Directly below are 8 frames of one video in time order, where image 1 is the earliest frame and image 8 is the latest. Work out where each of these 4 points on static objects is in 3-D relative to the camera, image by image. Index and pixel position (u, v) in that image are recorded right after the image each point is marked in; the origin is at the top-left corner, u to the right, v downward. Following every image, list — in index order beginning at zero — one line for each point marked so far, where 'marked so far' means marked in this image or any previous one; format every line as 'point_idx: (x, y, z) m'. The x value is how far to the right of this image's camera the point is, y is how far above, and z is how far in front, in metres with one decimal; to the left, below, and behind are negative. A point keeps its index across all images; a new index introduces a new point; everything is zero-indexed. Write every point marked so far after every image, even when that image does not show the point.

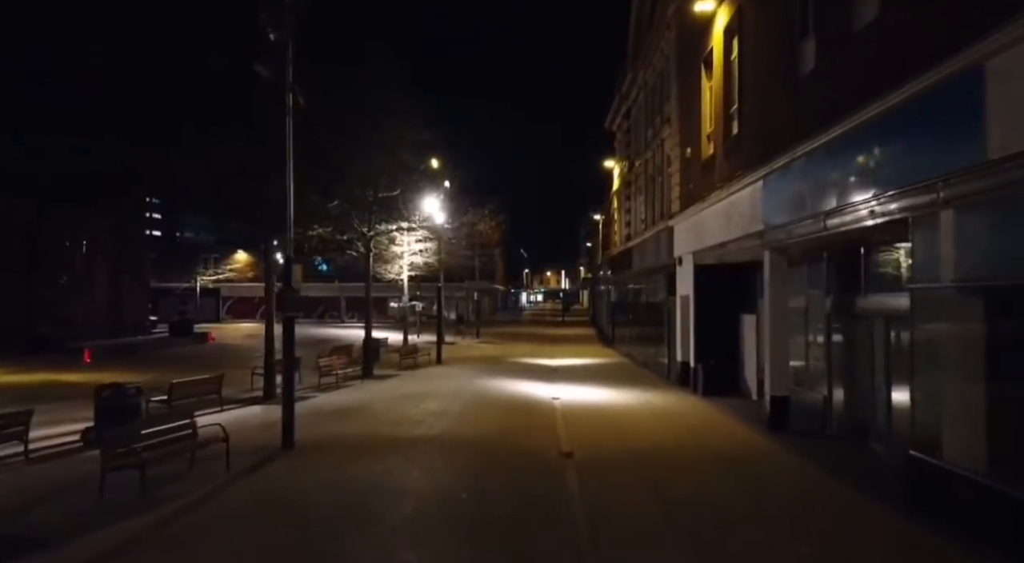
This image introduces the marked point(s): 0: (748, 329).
0: (+6.4, -1.3, +17.0) m
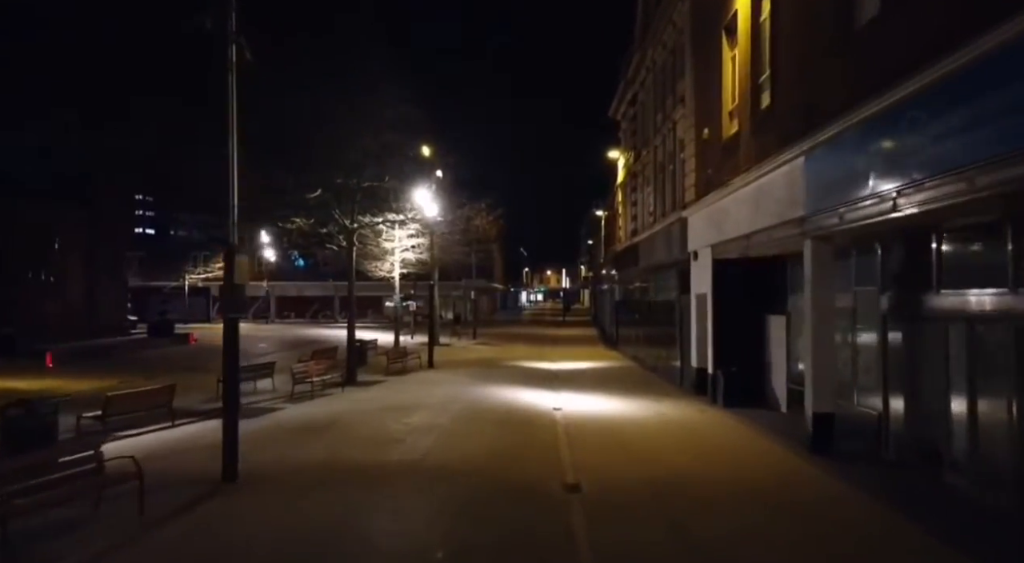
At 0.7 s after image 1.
0: (+6.3, -1.2, +15.0) m
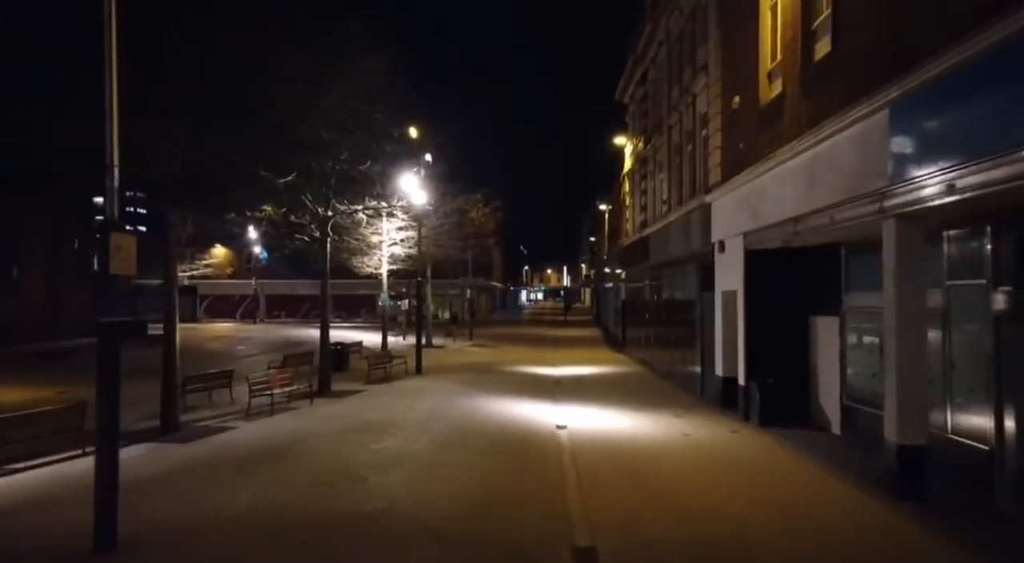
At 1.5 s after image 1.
0: (+6.2, -1.1, +12.4) m
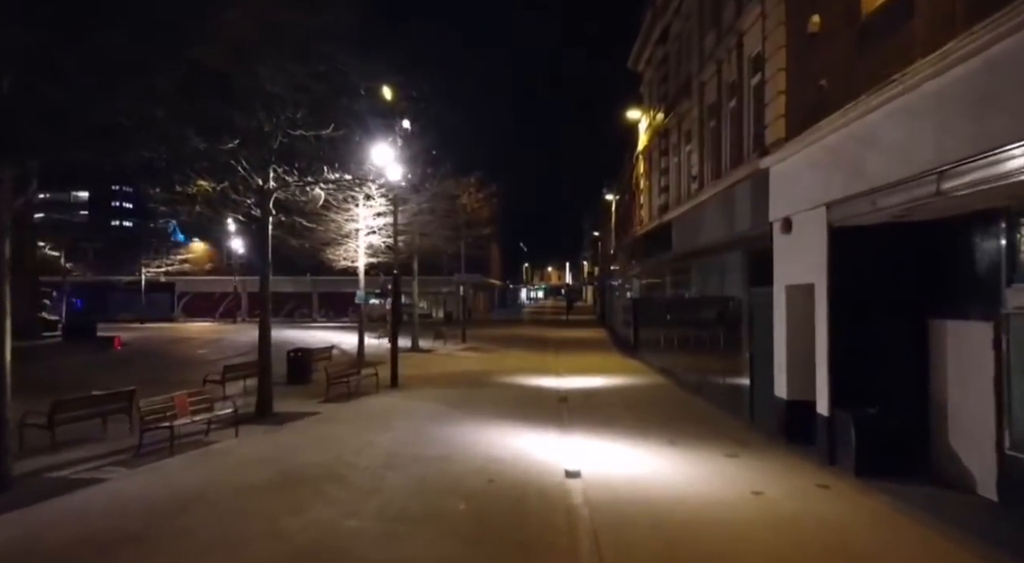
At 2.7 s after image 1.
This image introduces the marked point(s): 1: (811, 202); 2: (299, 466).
0: (+6.1, -0.9, +8.4) m
1: (+5.0, +1.4, +10.6) m
2: (-3.4, -2.9, +10.0) m
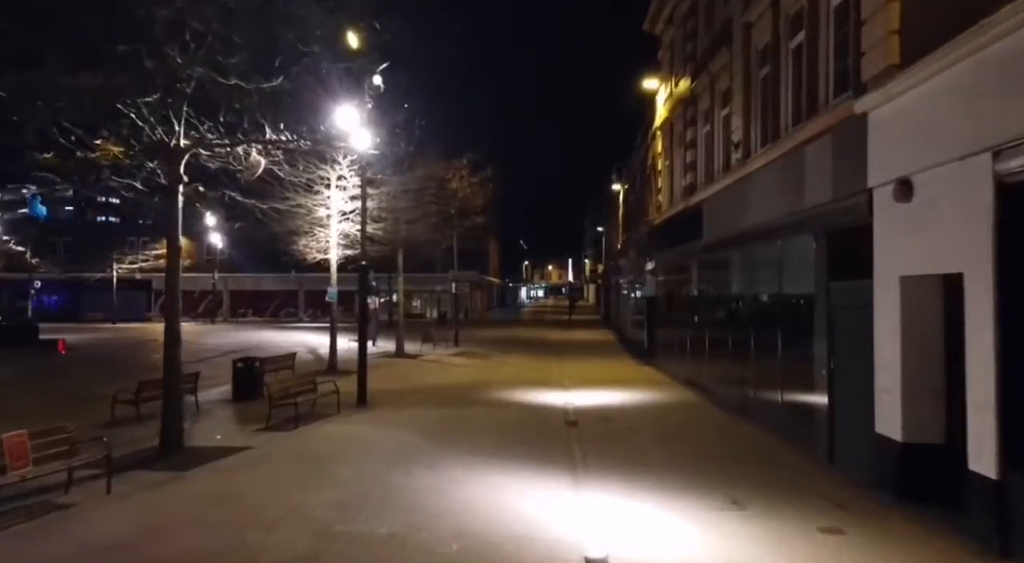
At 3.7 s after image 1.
0: (+6.0, -0.8, +4.8) m
1: (+4.9, +1.5, +7.0) m
2: (-3.4, -2.7, +6.3) m
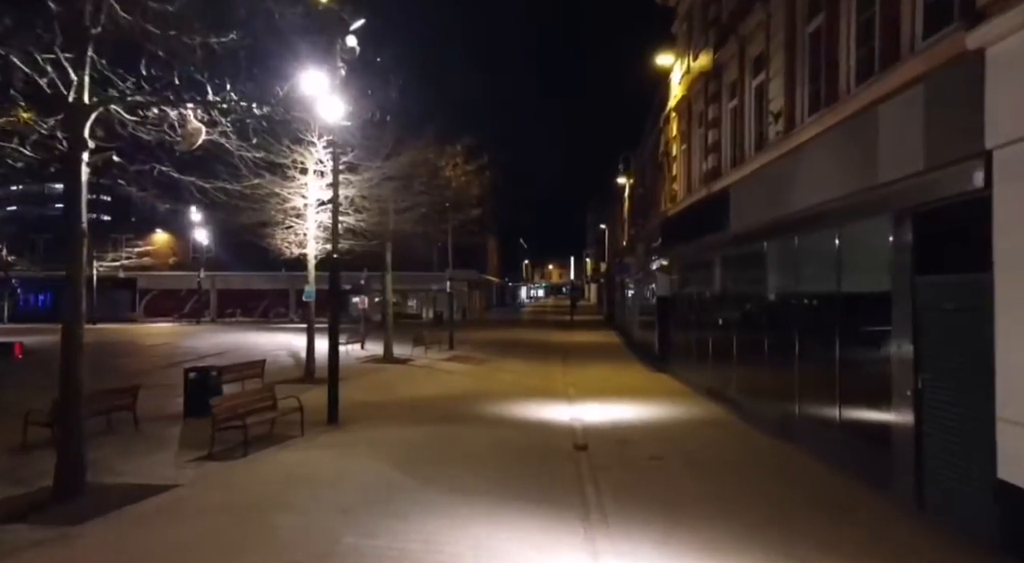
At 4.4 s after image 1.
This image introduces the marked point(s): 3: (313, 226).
0: (+5.9, -0.7, +2.5) m
1: (+4.9, +1.6, +4.7) m
2: (-3.5, -2.7, +4.1) m
3: (-5.9, +1.6, +18.6) m
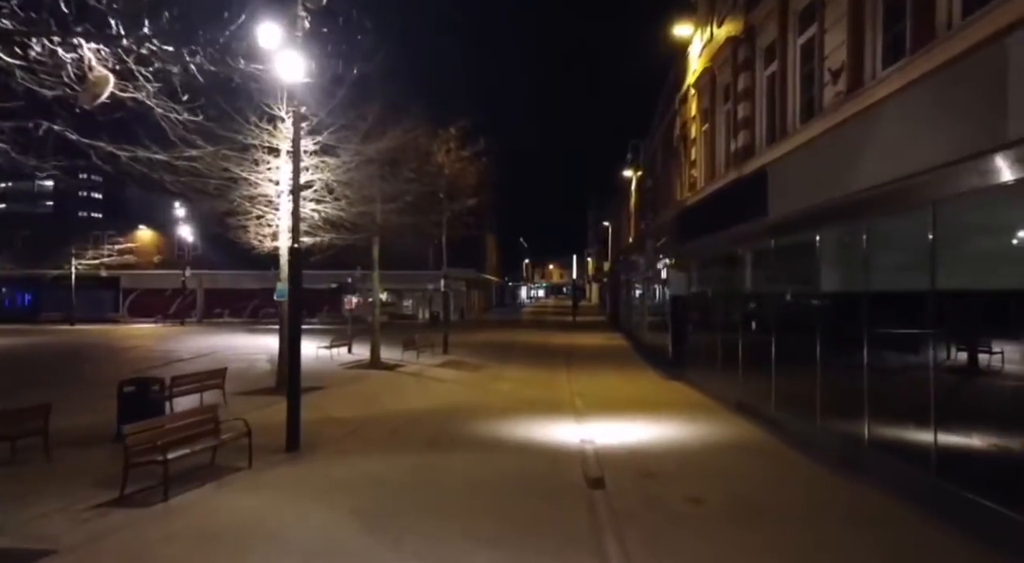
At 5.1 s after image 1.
0: (+5.9, -0.6, +0.2) m
1: (+4.9, +1.6, +2.4) m
2: (-3.5, -2.6, +1.8) m
3: (-5.9, +1.7, +16.3) m
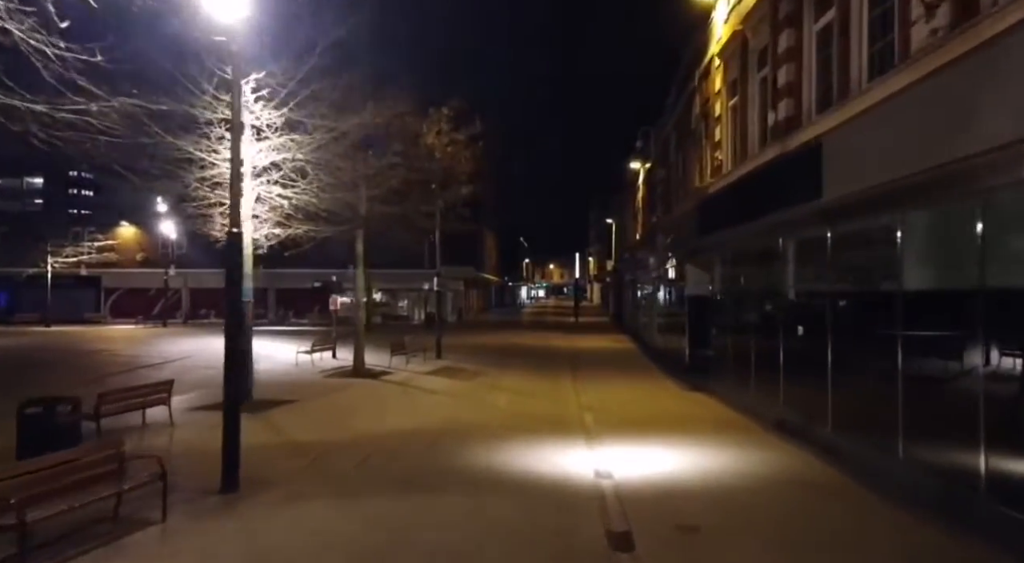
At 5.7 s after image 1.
0: (+5.9, -0.5, -2.1) m
1: (+4.8, +1.7, +0.1) m
2: (-3.5, -2.5, -0.5) m
3: (-5.9, +1.8, +14.0) m
